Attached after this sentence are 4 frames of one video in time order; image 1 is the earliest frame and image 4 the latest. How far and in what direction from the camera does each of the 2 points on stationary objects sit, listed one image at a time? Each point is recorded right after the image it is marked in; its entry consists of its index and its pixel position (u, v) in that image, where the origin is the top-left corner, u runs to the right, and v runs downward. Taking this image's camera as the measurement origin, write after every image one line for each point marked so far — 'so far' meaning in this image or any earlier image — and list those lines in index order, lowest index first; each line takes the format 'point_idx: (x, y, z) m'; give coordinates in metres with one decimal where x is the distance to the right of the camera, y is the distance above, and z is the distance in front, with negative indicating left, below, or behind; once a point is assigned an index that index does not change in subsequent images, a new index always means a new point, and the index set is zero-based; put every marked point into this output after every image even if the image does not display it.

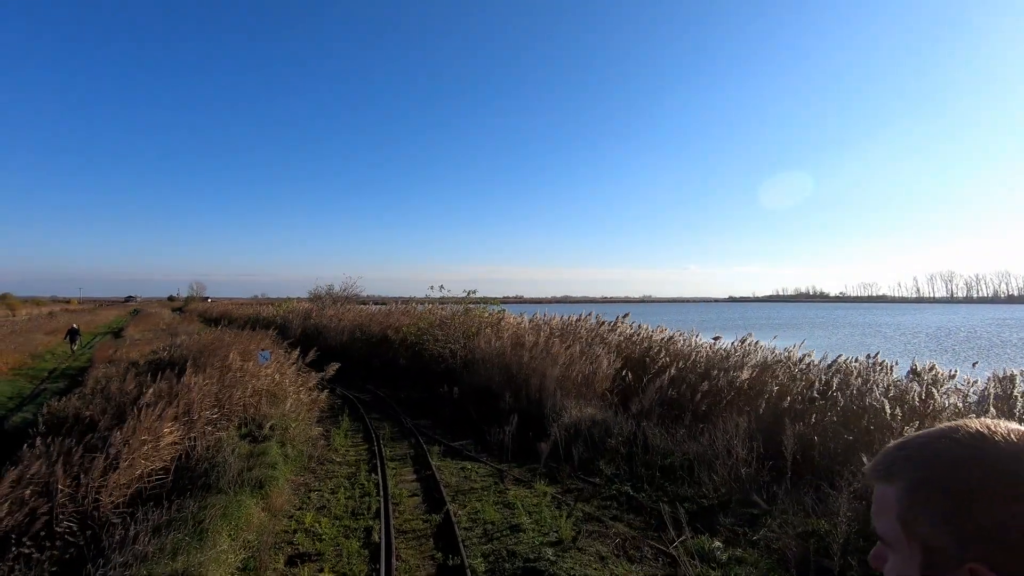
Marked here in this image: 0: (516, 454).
0: (+0.1, -2.8, +8.5) m
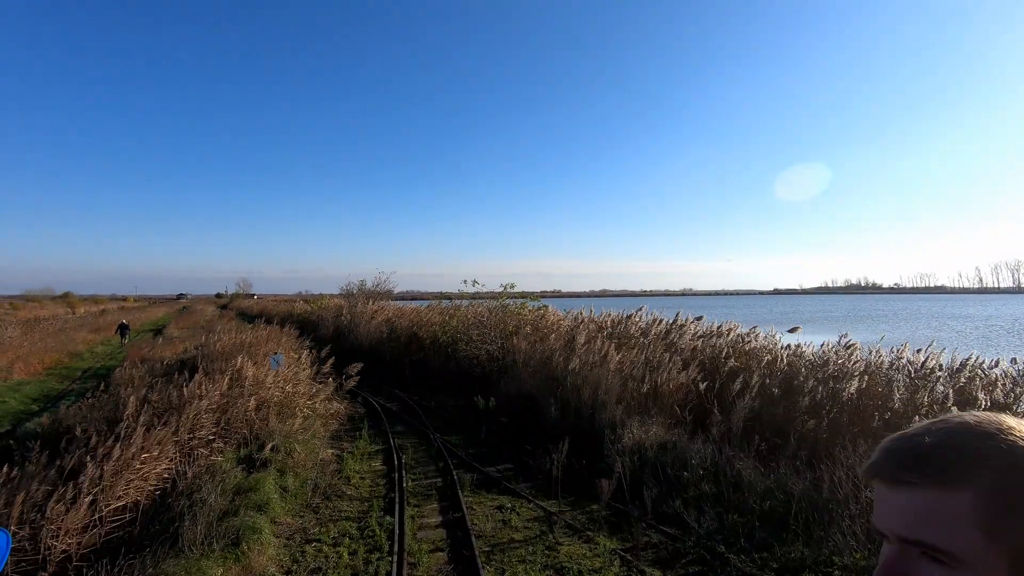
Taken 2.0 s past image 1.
0: (+0.7, -2.7, +6.8) m
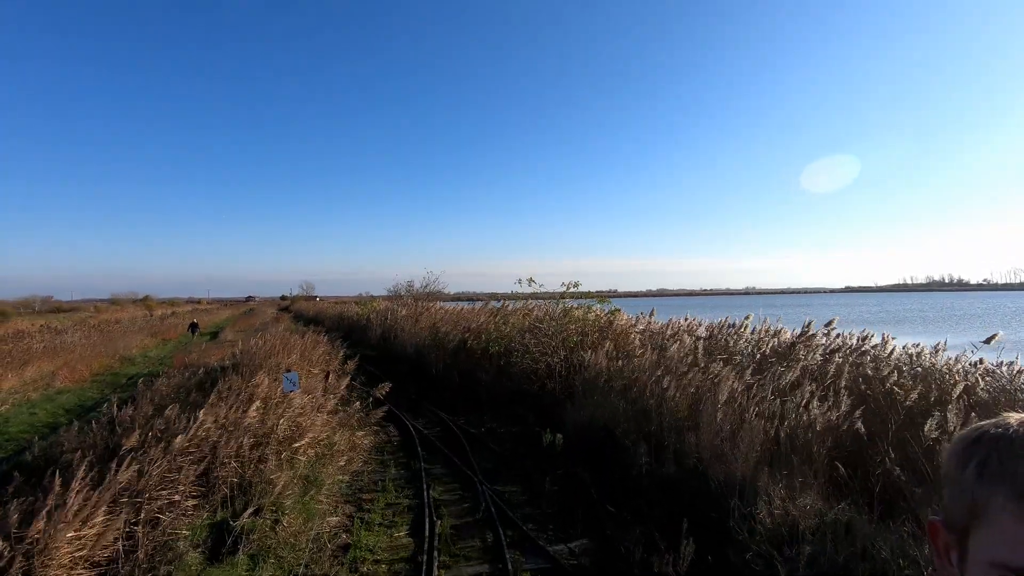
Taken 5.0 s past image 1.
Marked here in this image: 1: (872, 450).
0: (+1.5, -2.7, +4.3) m
1: (+4.1, -1.9, +5.7) m
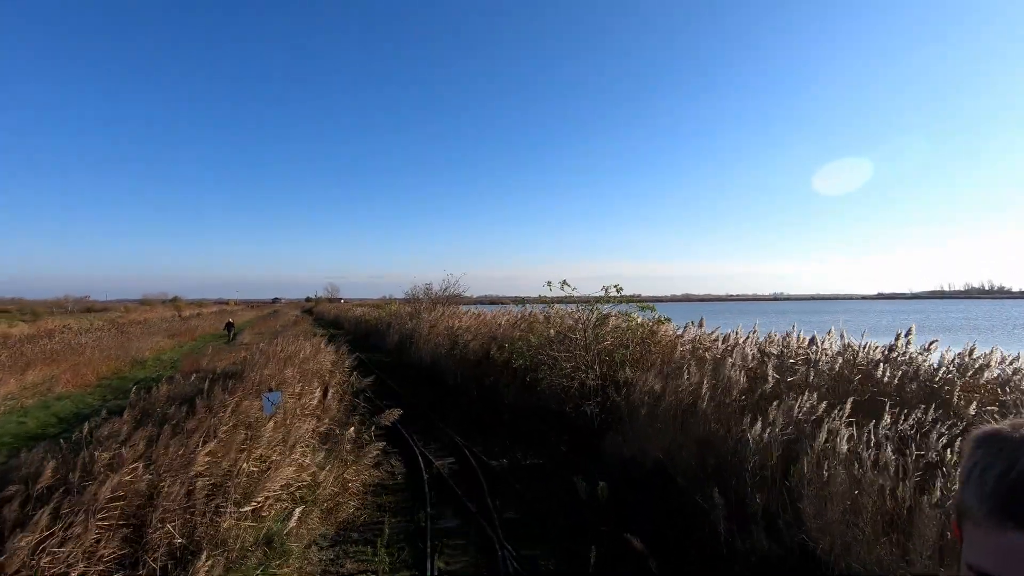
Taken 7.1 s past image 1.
0: (+1.7, -2.7, +2.6) m
1: (+4.4, -2.0, +3.9) m
